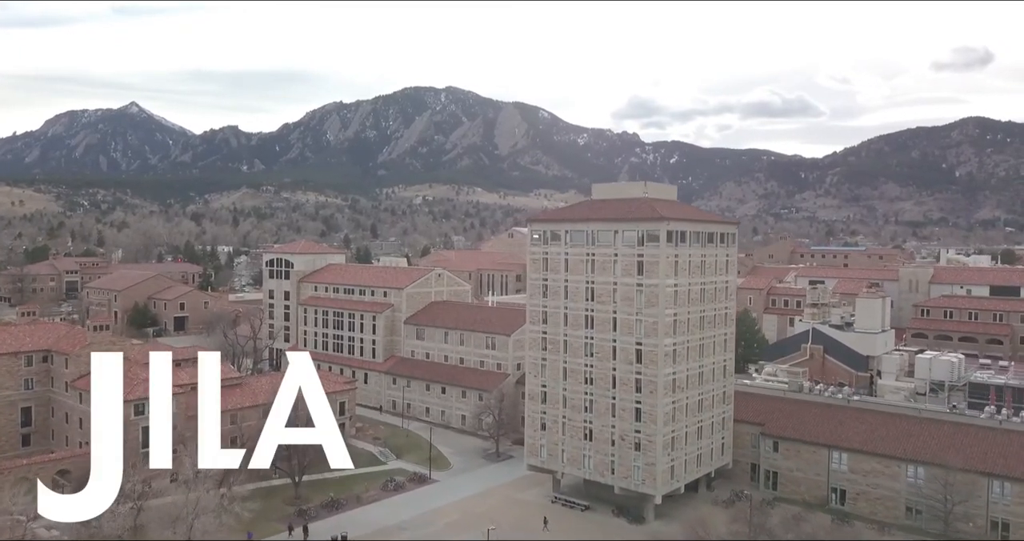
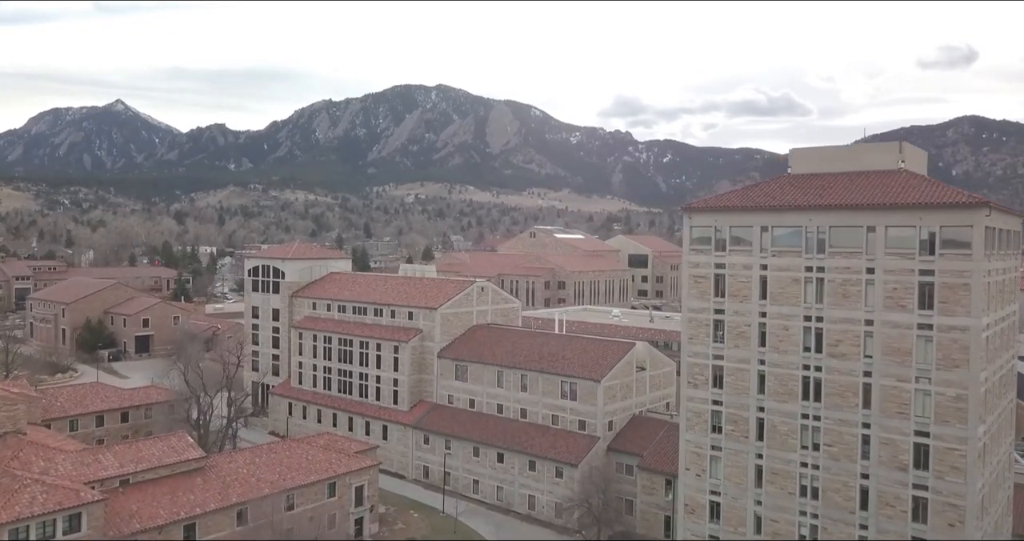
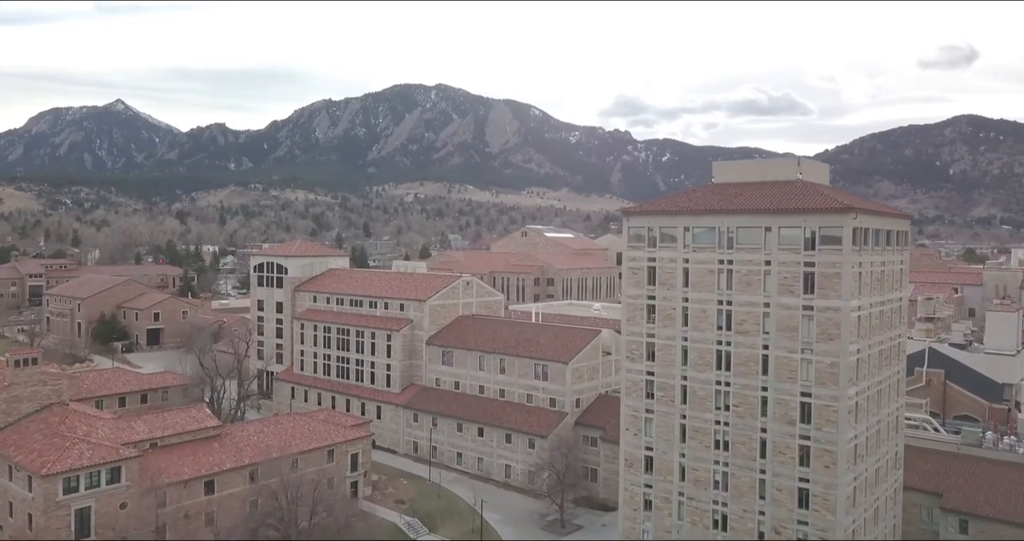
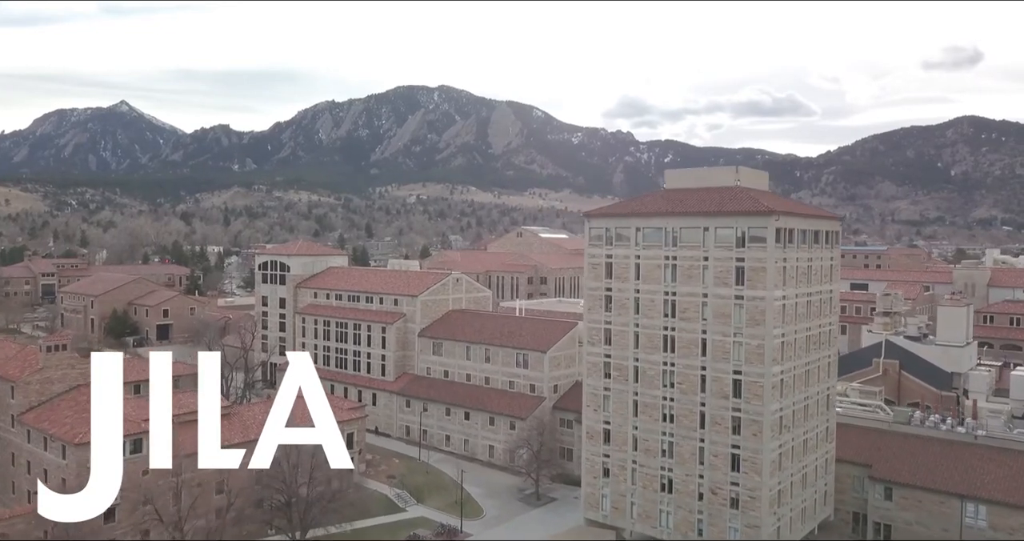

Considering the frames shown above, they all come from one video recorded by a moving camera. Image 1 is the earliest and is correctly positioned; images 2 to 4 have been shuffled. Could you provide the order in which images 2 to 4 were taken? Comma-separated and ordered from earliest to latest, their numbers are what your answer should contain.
4, 3, 2
